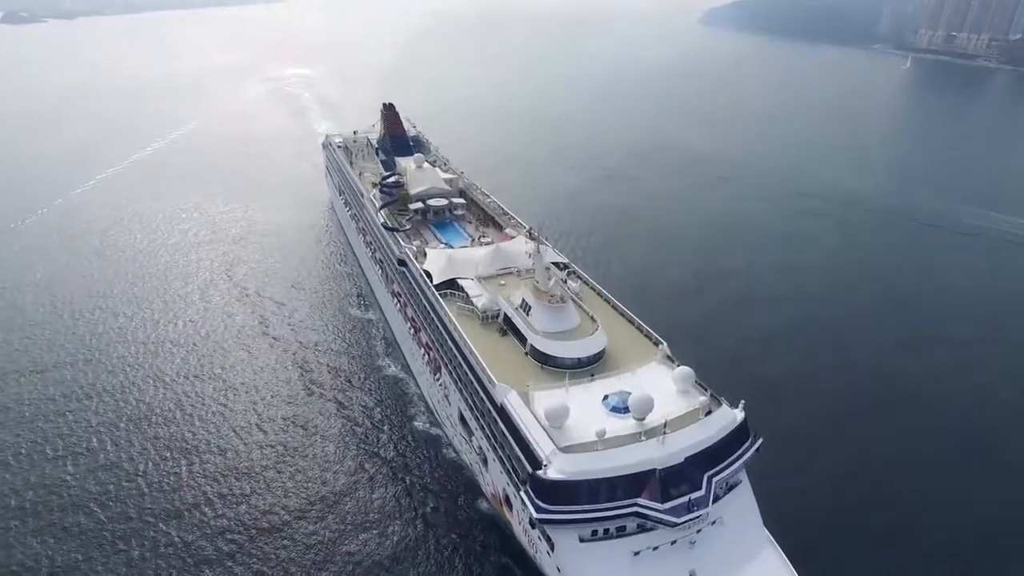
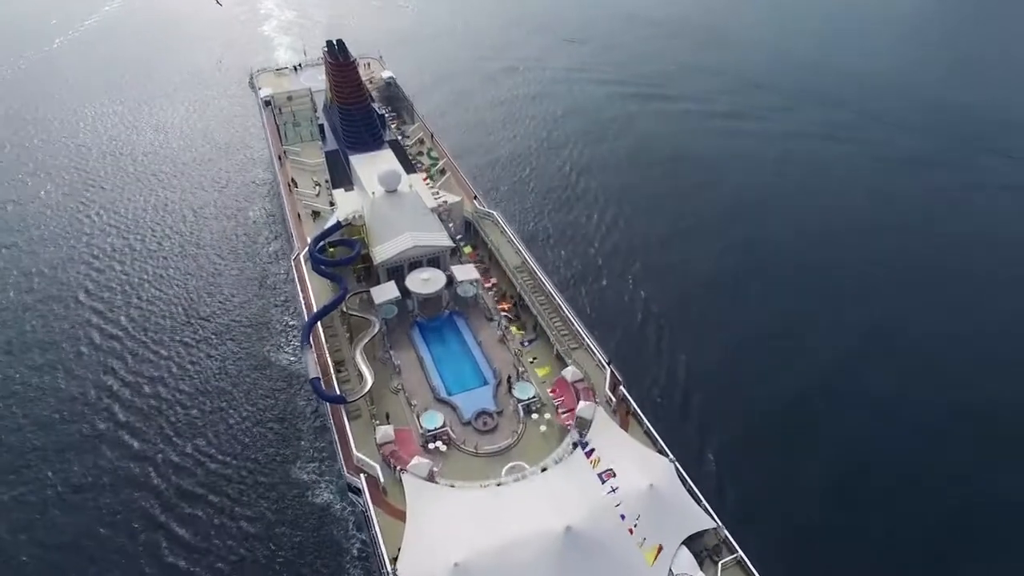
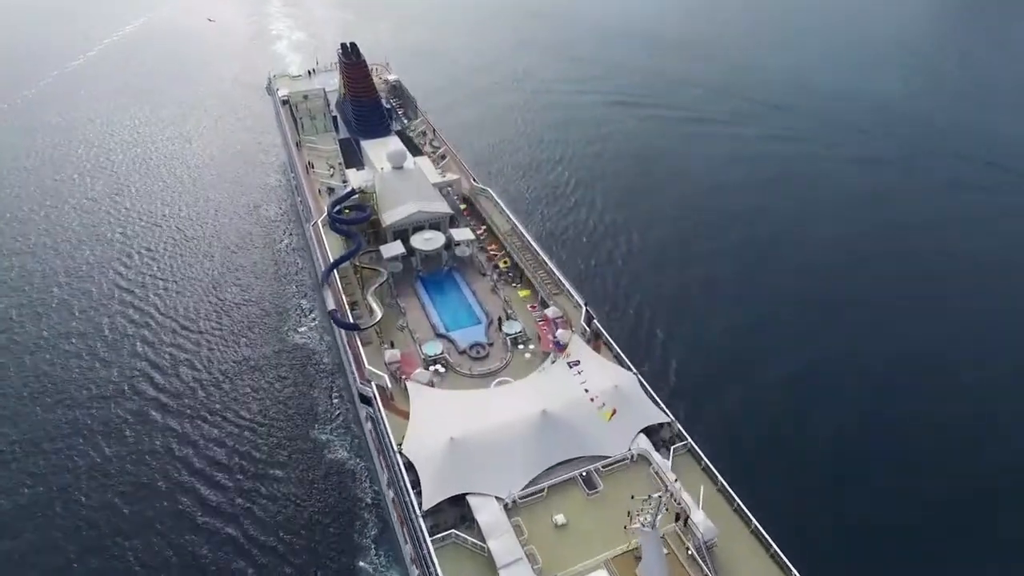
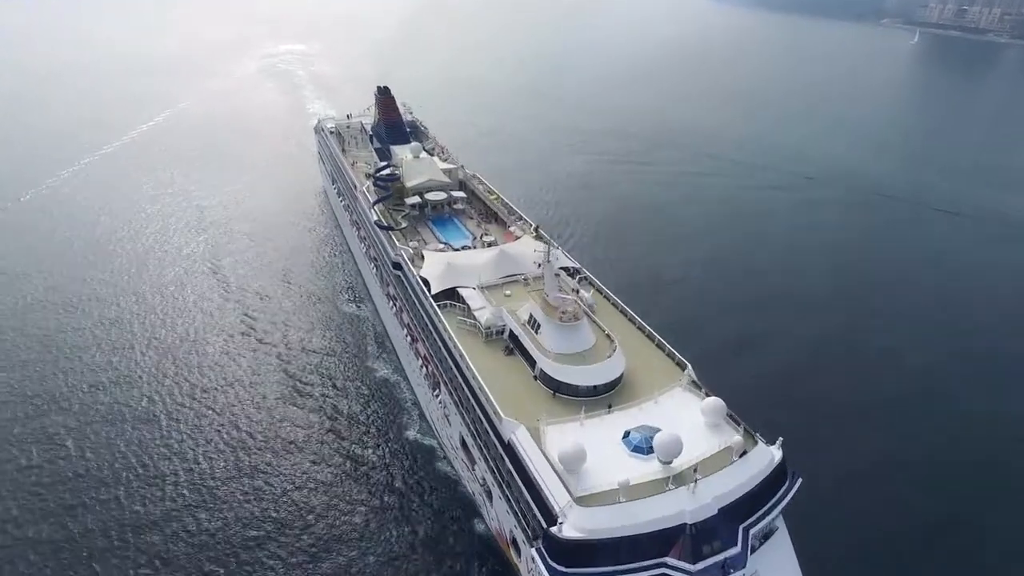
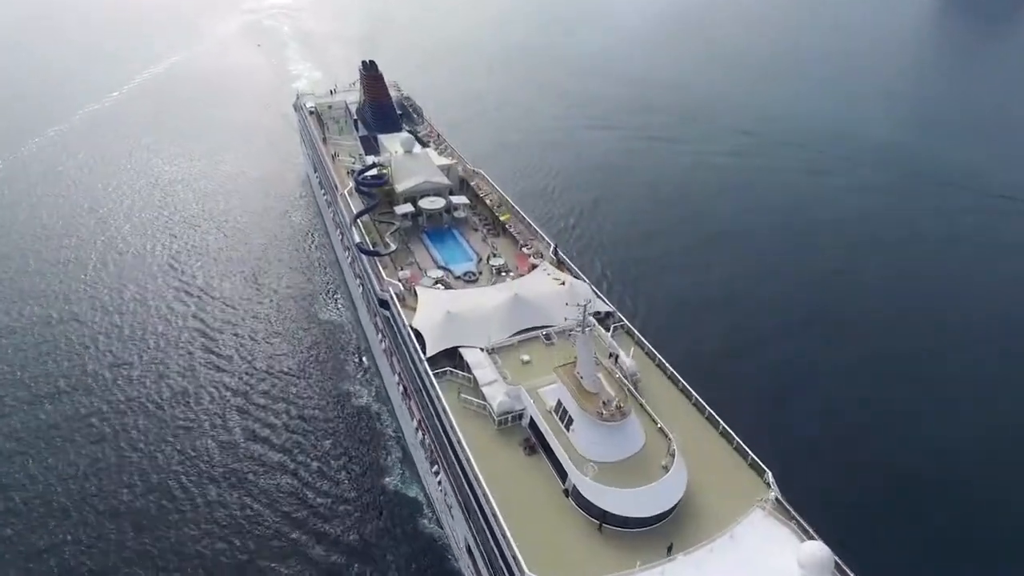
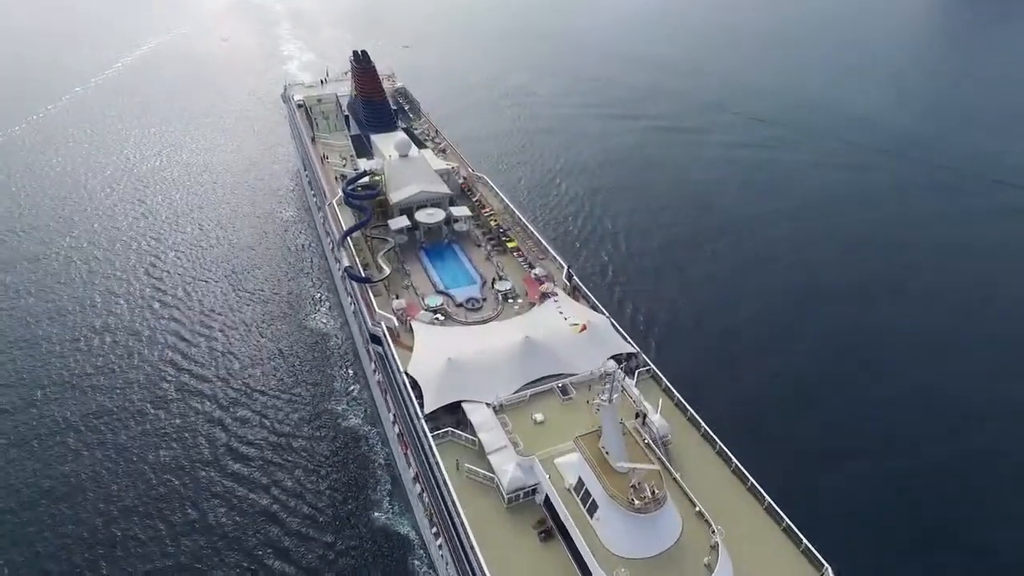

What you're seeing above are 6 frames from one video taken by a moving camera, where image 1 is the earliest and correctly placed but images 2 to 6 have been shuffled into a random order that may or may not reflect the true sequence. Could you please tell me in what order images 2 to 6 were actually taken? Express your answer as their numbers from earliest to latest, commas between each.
4, 5, 6, 3, 2
